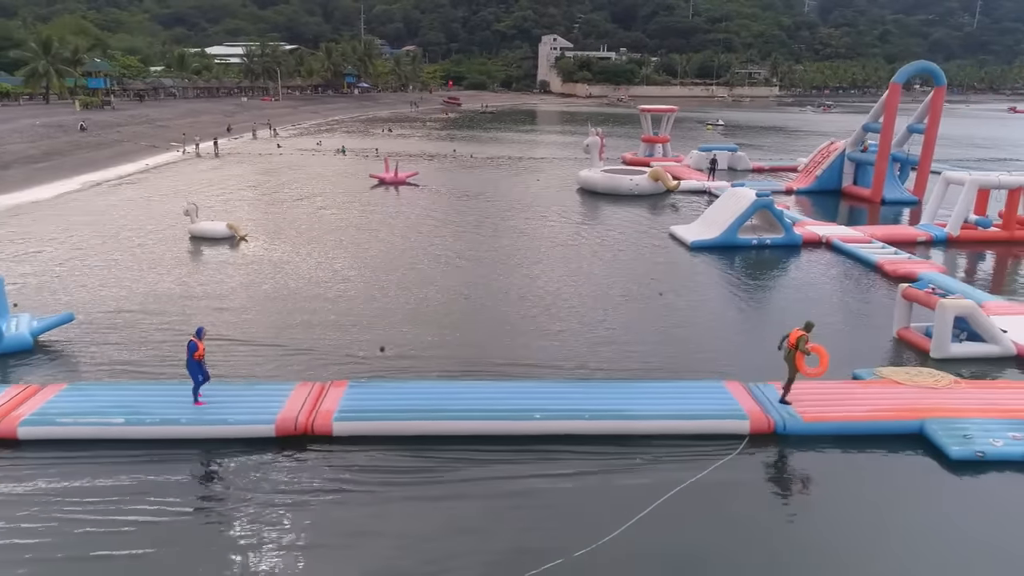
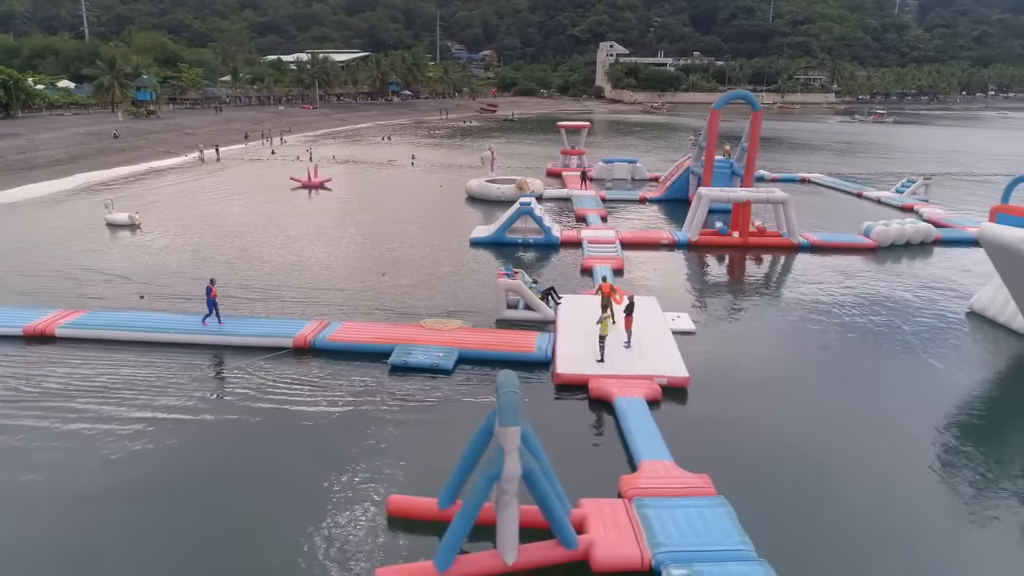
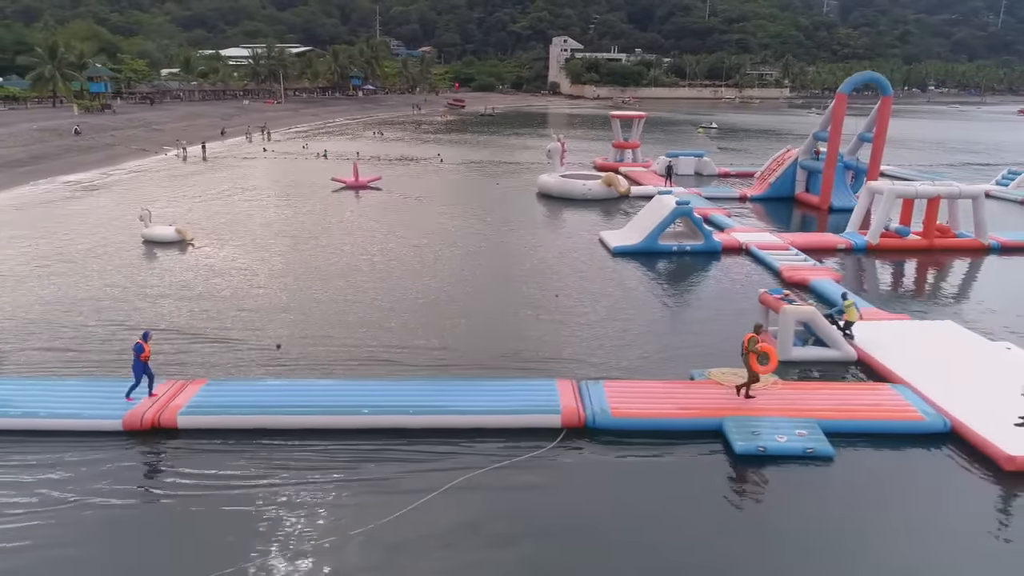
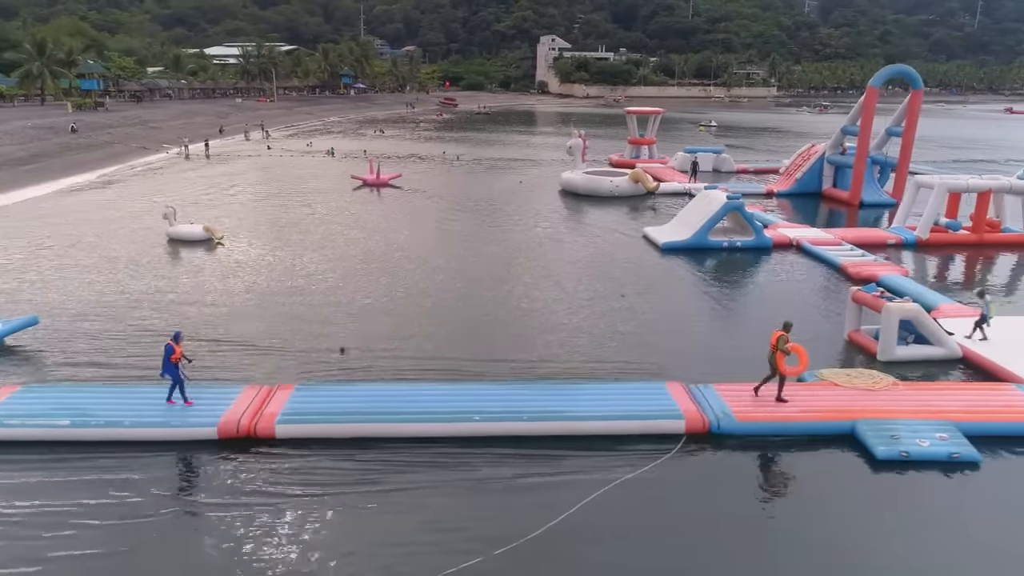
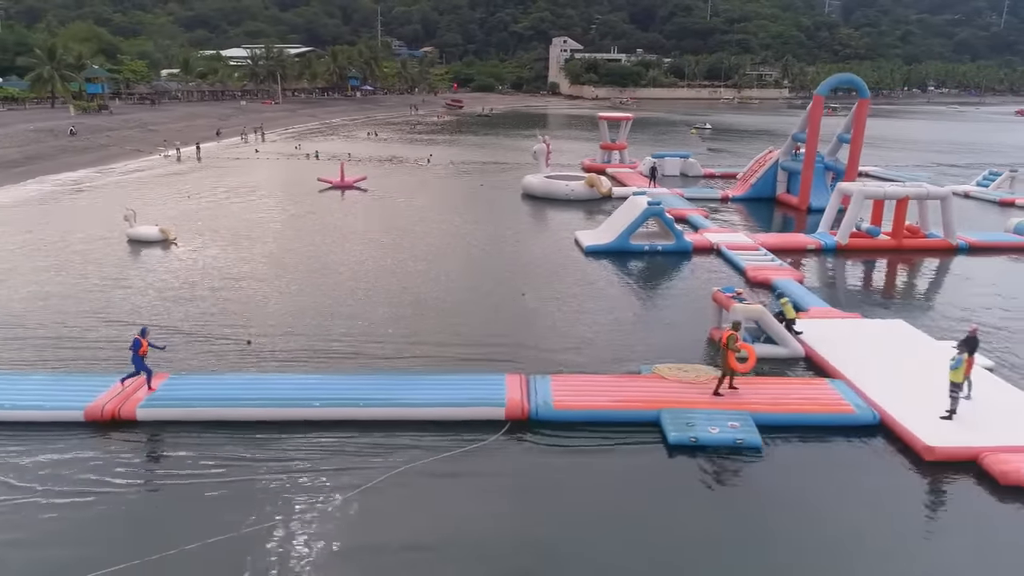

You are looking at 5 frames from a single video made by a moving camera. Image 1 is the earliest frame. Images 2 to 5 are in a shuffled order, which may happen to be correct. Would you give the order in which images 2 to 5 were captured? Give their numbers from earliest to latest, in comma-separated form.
4, 3, 5, 2
